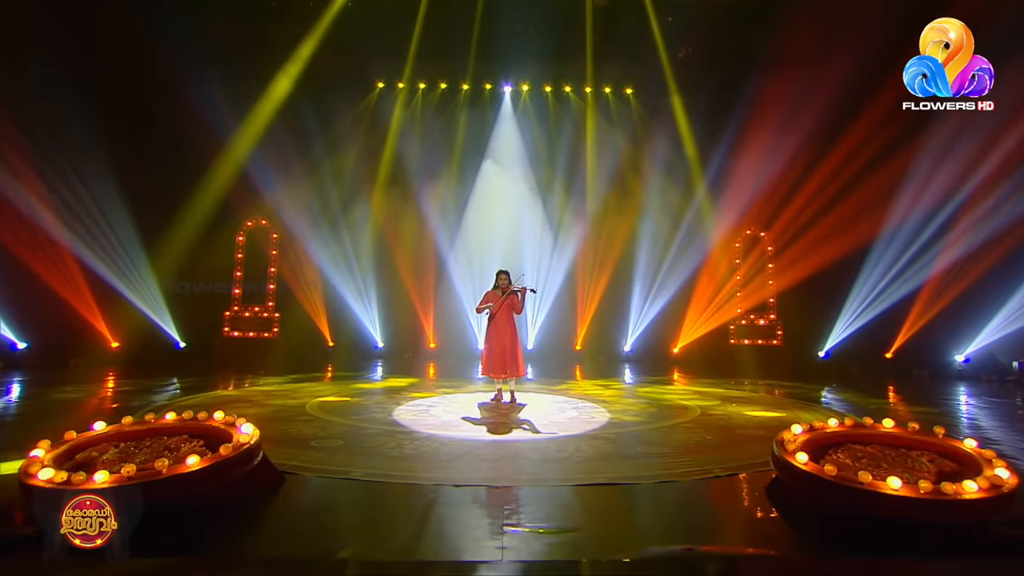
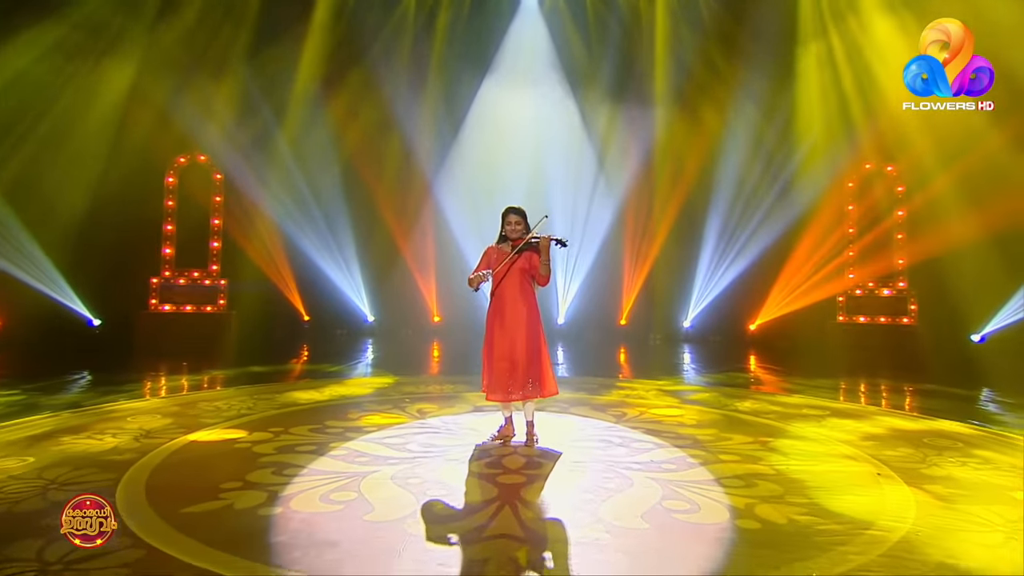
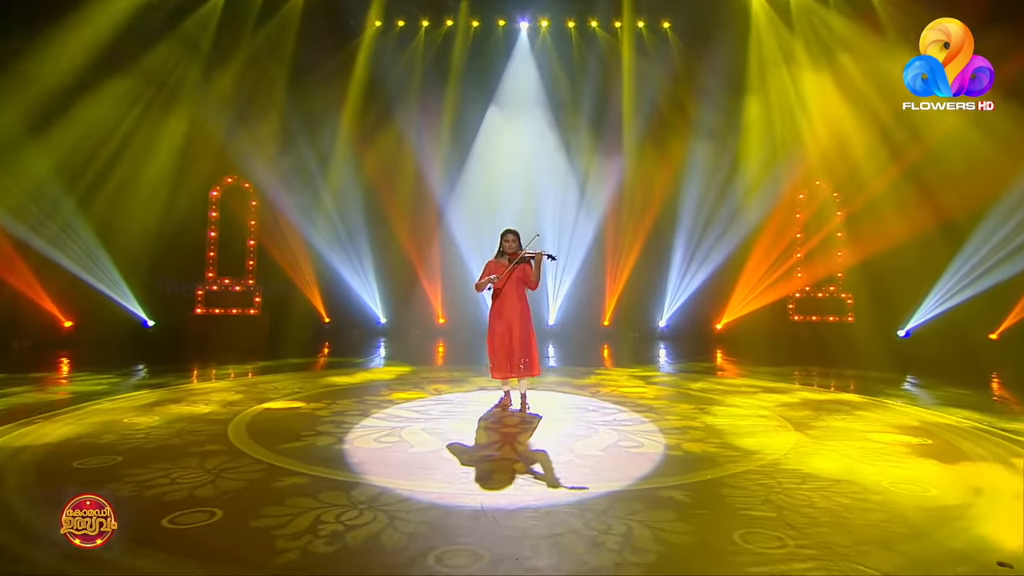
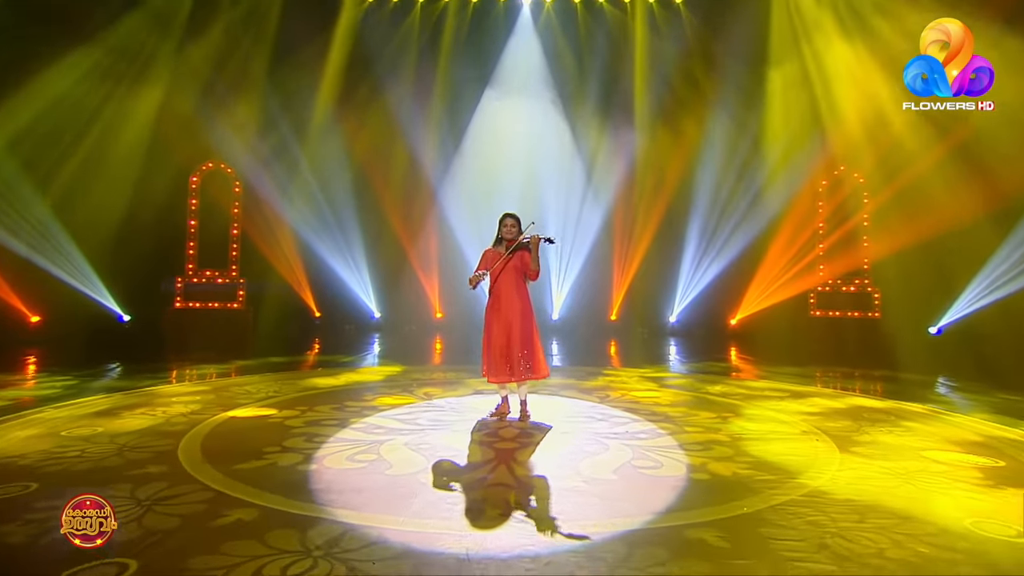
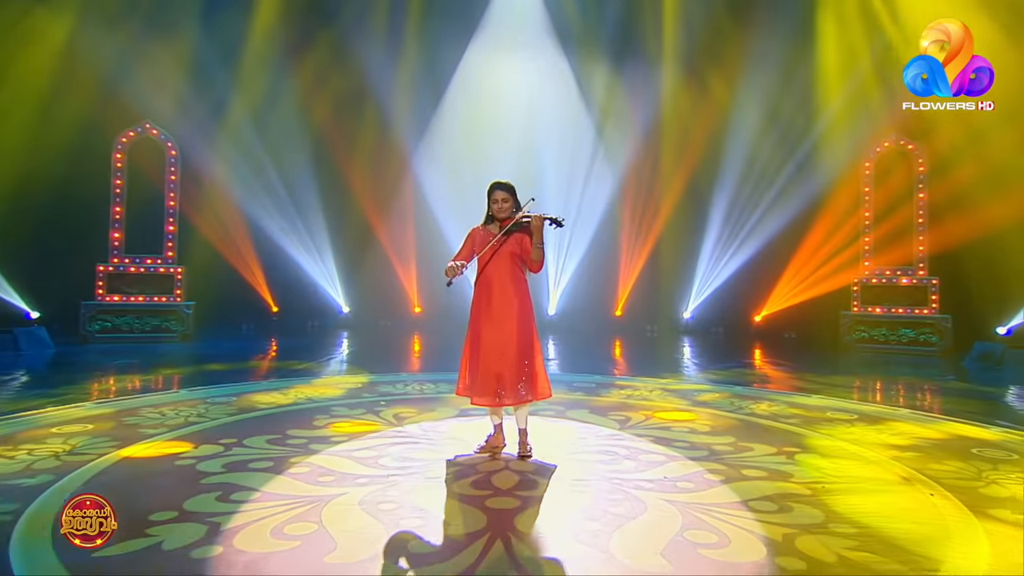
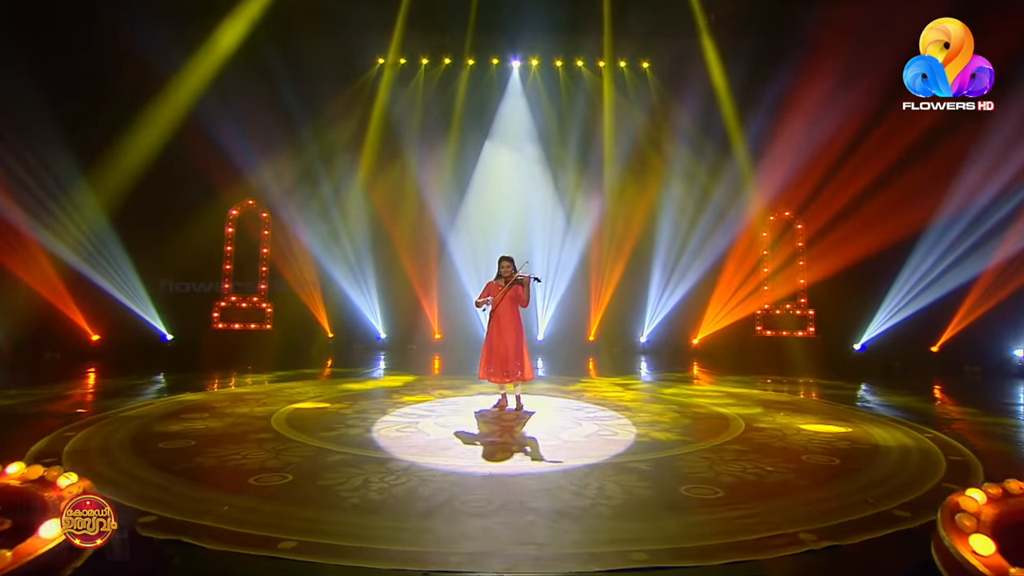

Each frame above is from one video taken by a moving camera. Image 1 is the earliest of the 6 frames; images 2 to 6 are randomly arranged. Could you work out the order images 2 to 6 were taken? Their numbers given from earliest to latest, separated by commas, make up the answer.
6, 3, 4, 2, 5
